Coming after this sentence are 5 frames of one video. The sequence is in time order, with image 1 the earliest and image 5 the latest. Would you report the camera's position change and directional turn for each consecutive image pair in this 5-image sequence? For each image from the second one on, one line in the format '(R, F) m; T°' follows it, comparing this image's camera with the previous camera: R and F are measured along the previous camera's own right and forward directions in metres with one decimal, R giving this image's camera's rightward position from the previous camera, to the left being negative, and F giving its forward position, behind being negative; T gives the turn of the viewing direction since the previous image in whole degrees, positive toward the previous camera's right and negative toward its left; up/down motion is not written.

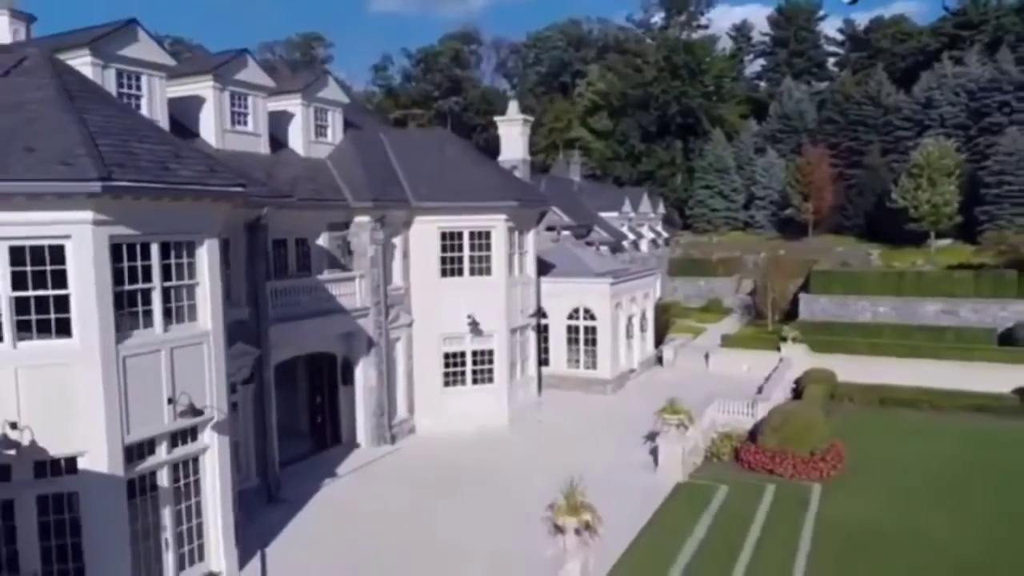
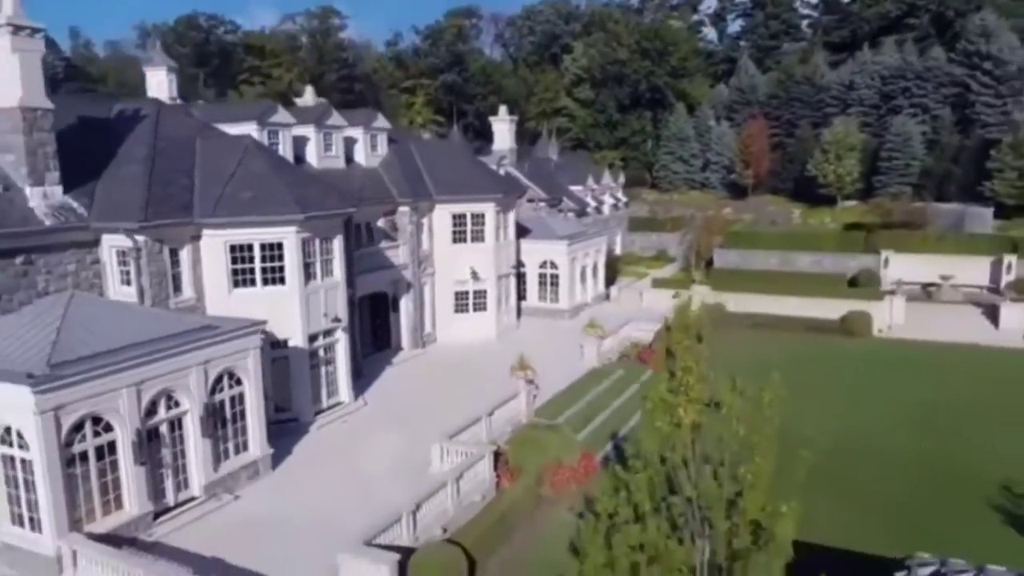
(+0.8, -12.8) m; 0°
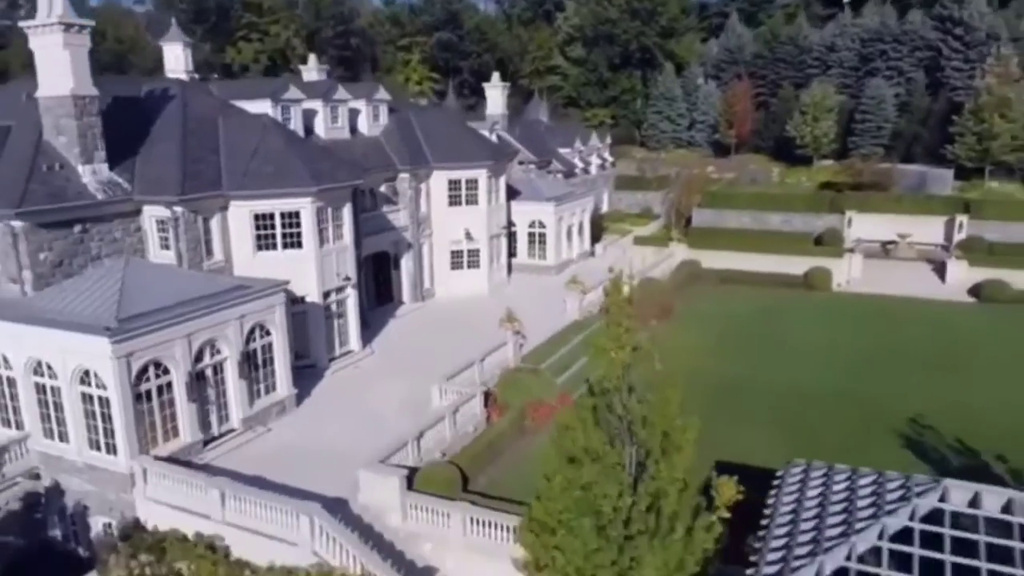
(+0.3, -3.5) m; 0°
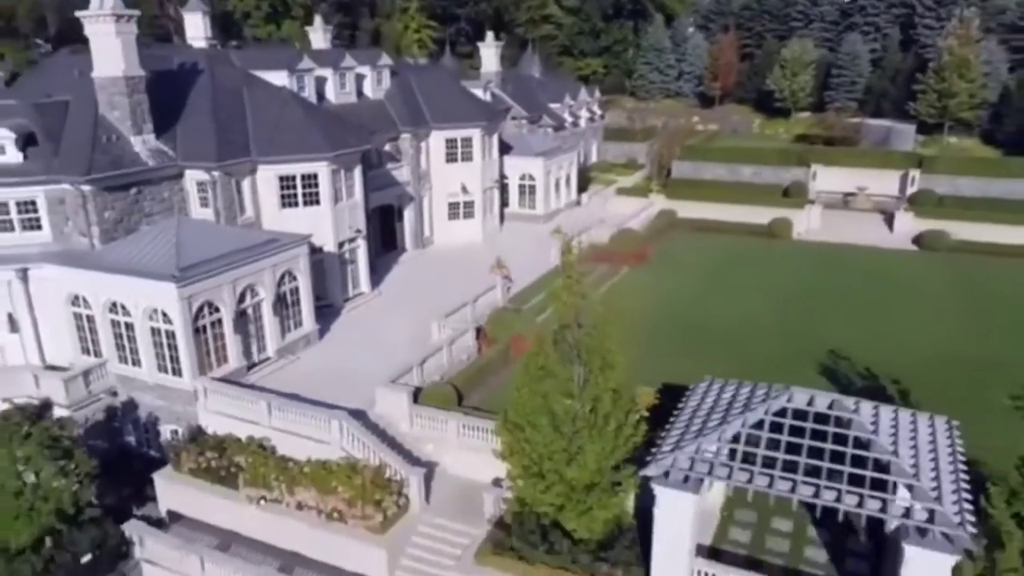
(+0.5, -4.7) m; 0°
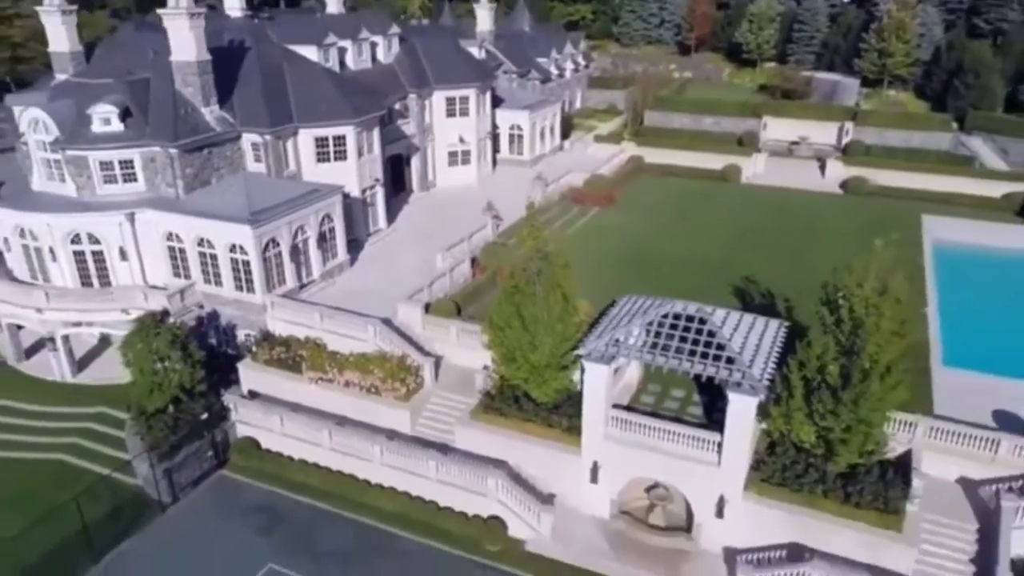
(+0.5, -8.7) m; 0°
